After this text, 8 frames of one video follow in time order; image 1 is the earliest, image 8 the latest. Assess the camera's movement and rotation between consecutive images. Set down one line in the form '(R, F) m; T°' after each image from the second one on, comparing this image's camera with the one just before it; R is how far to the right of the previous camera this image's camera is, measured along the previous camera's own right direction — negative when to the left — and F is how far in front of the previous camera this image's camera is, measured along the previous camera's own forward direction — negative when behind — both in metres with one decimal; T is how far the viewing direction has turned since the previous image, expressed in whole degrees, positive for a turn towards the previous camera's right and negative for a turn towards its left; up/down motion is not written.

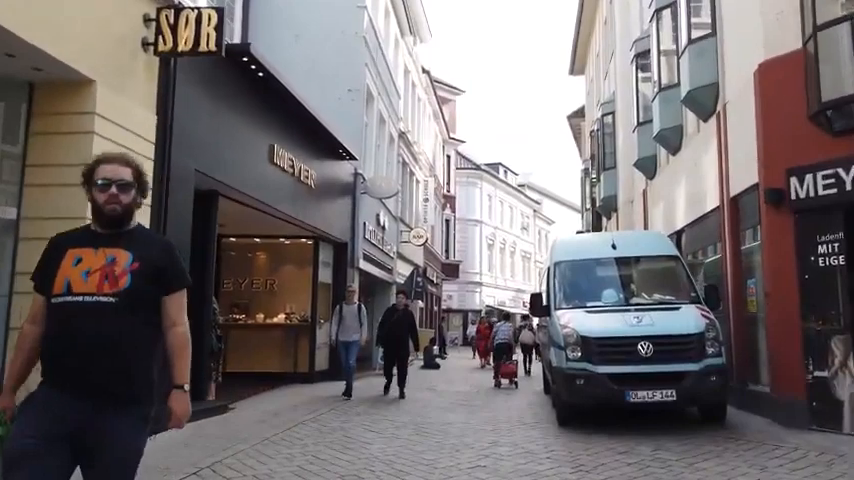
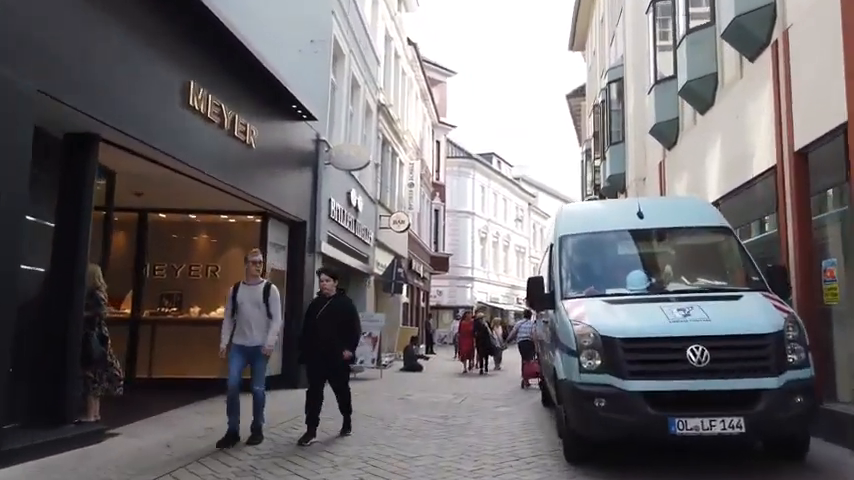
(+0.4, +2.9) m; +1°
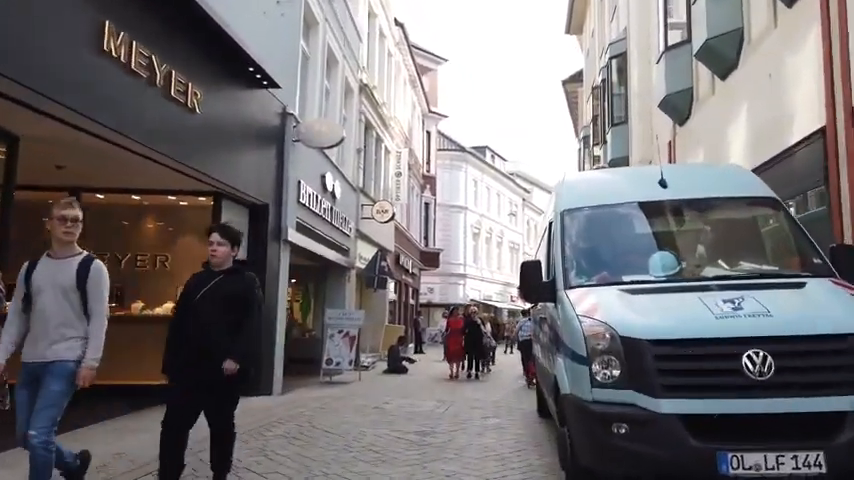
(+0.3, +1.7) m; +1°
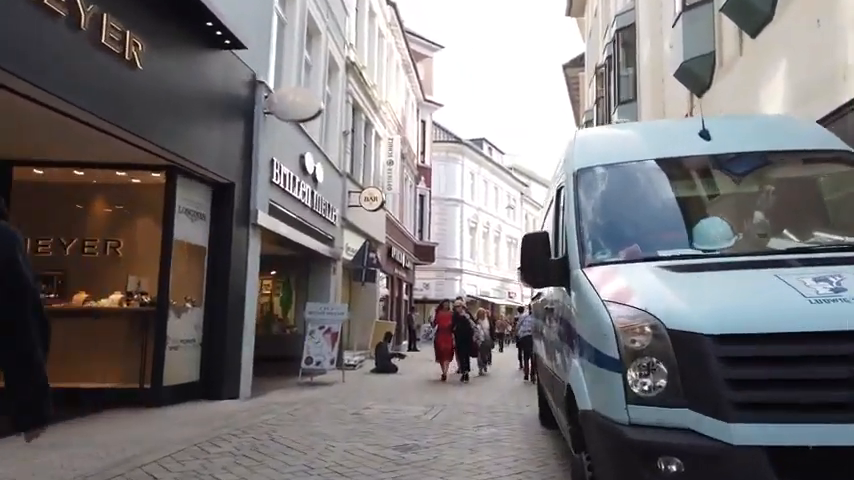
(+0.2, +1.4) m; 0°
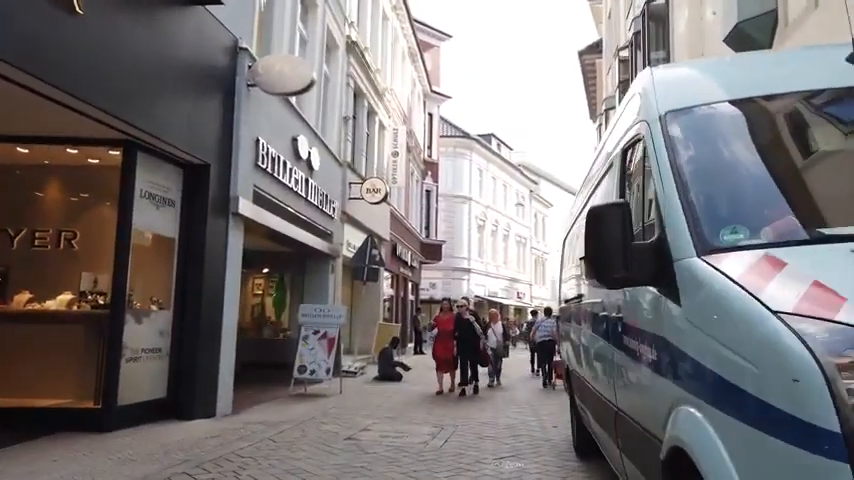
(0.0, +1.6) m; -1°
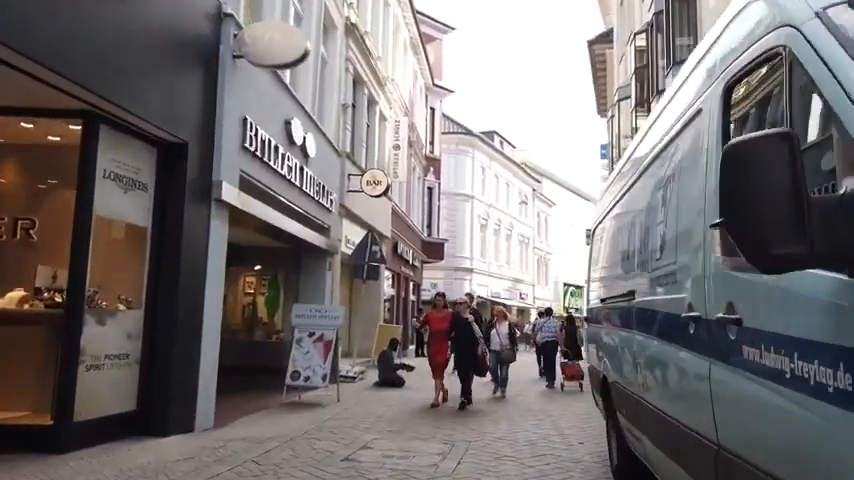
(-0.1, +1.2) m; 0°
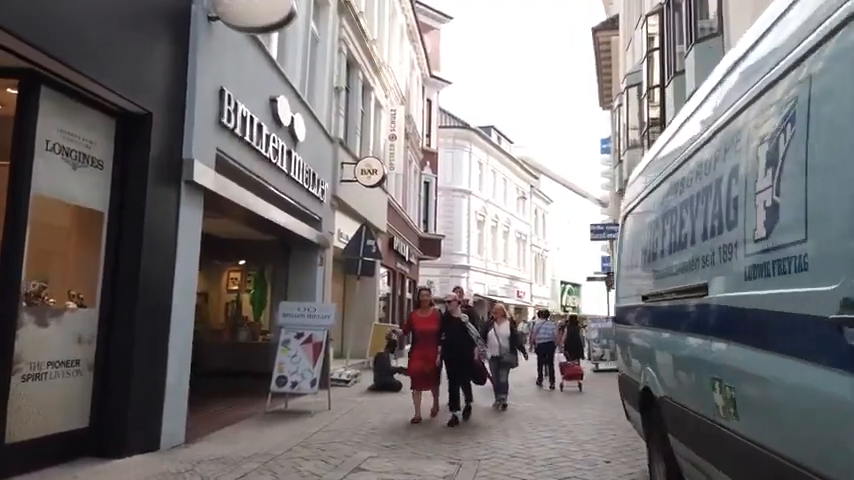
(-0.1, +1.1) m; 0°
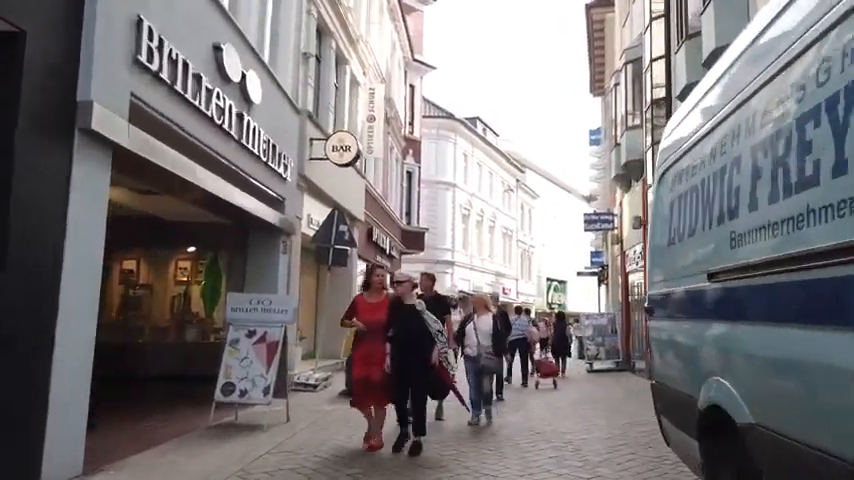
(+0.1, +1.7) m; +1°
